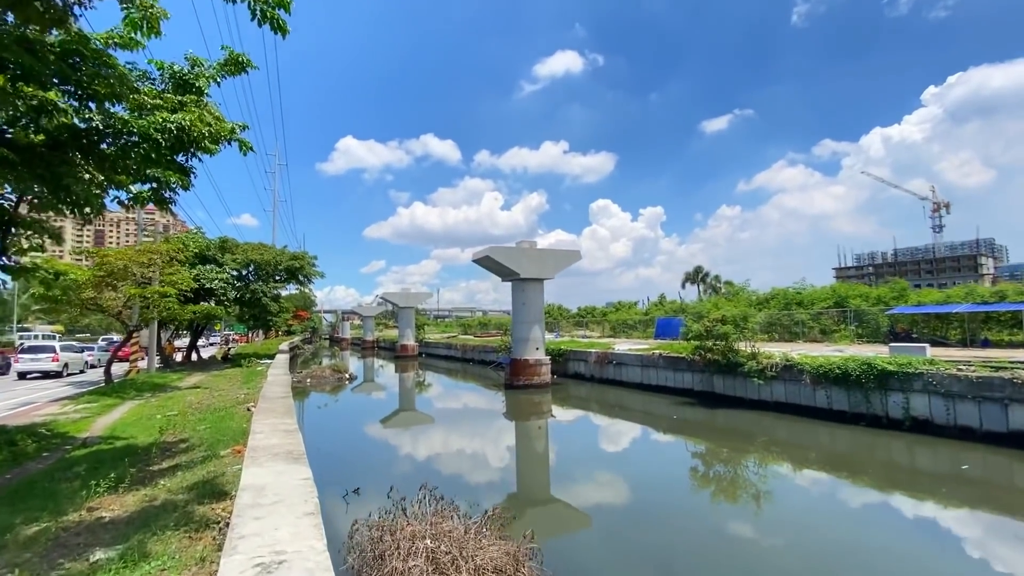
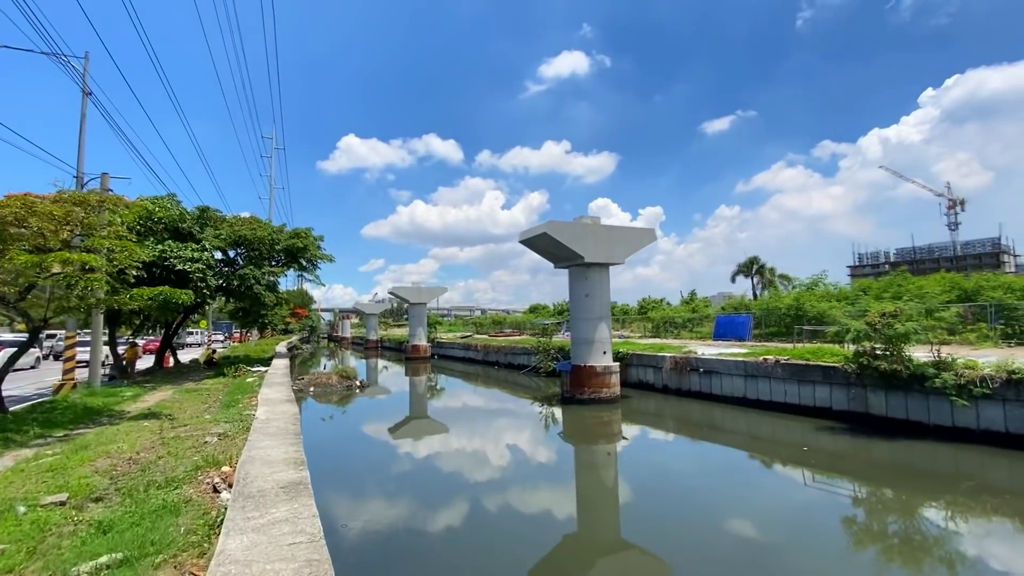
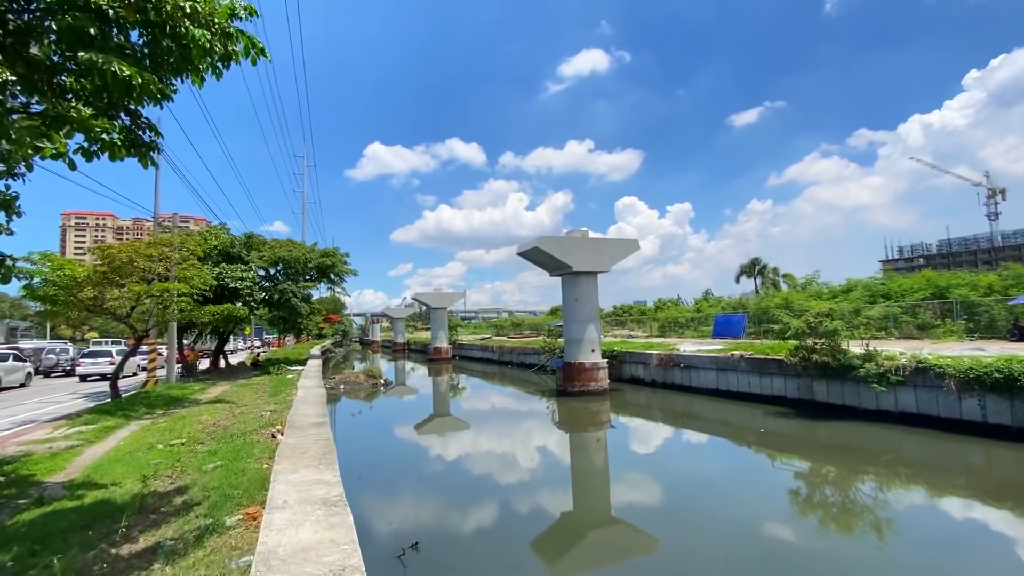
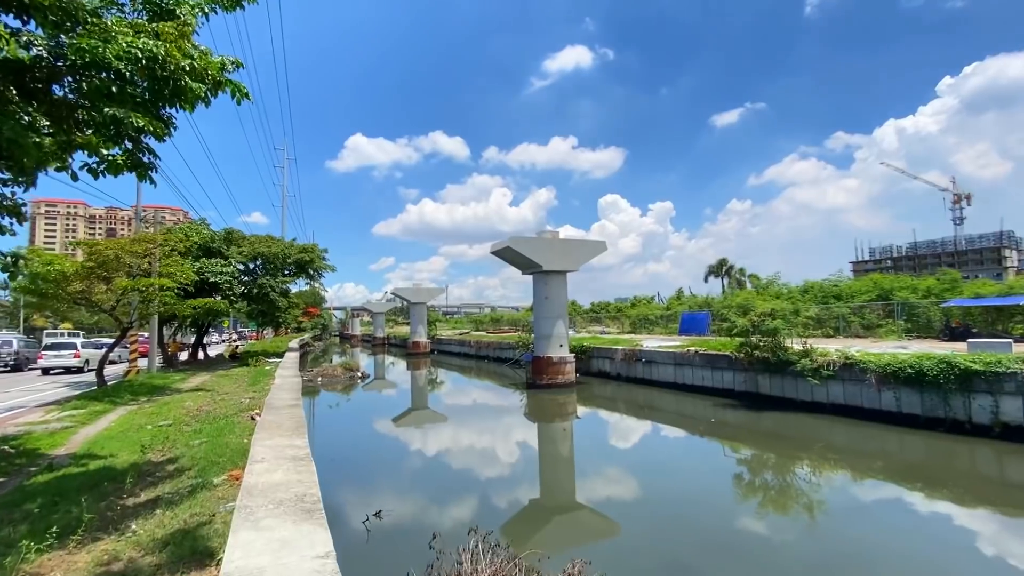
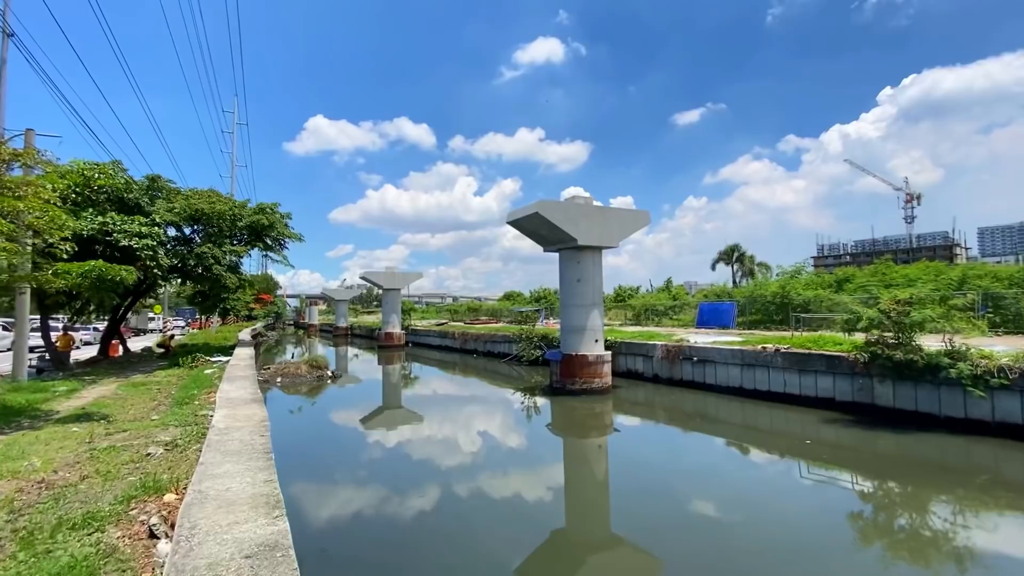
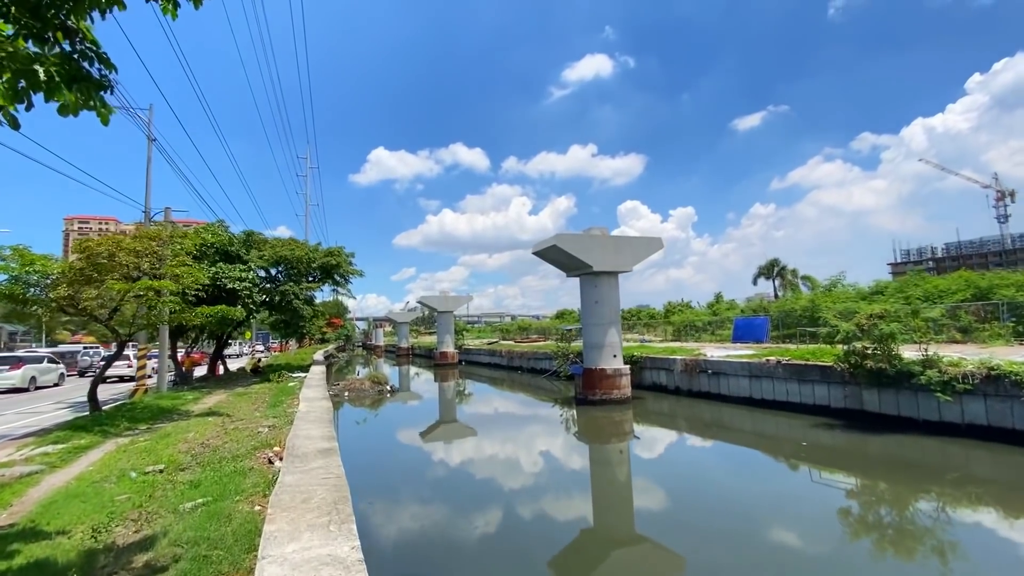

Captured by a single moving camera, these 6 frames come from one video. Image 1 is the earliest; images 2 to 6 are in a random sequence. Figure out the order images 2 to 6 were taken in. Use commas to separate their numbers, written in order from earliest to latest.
4, 3, 6, 2, 5
